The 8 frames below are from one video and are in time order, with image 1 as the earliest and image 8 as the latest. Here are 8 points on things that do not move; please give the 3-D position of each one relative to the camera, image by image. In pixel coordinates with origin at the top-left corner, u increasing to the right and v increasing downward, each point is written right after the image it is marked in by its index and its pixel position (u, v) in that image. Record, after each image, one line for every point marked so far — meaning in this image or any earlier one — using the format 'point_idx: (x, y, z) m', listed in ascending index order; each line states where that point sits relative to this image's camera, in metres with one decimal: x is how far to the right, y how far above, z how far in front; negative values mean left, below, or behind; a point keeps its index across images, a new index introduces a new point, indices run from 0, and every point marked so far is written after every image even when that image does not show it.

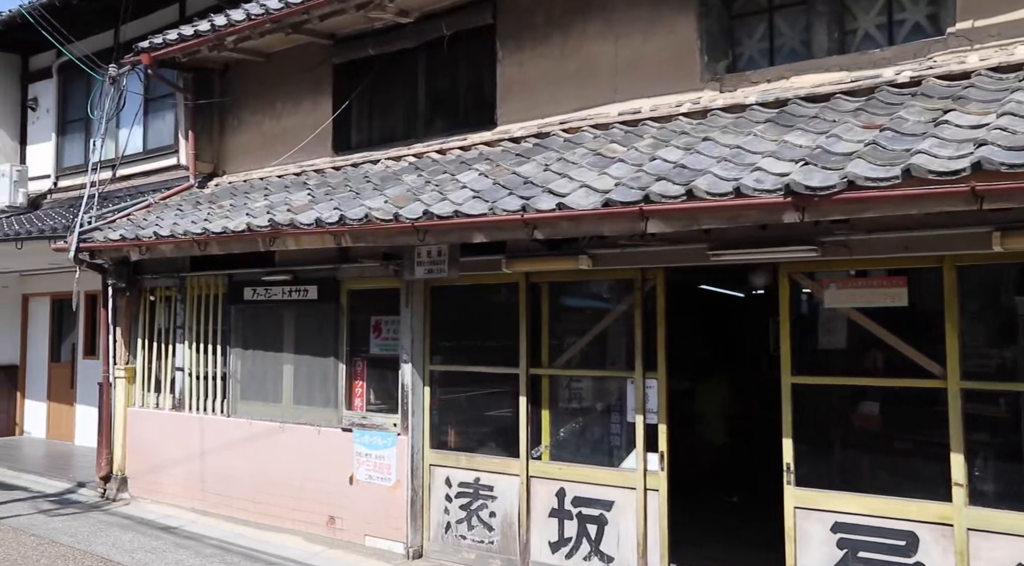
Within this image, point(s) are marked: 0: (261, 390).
0: (-2.4, -1.0, +8.3) m
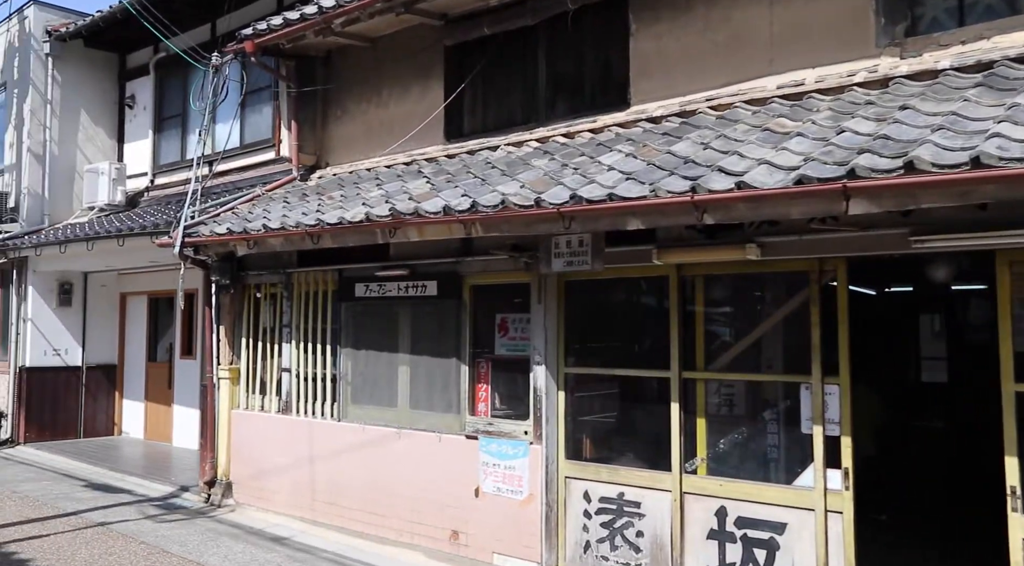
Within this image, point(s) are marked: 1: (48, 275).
0: (-1.2, -1.0, +7.8) m
1: (-7.1, +0.1, +13.3) m
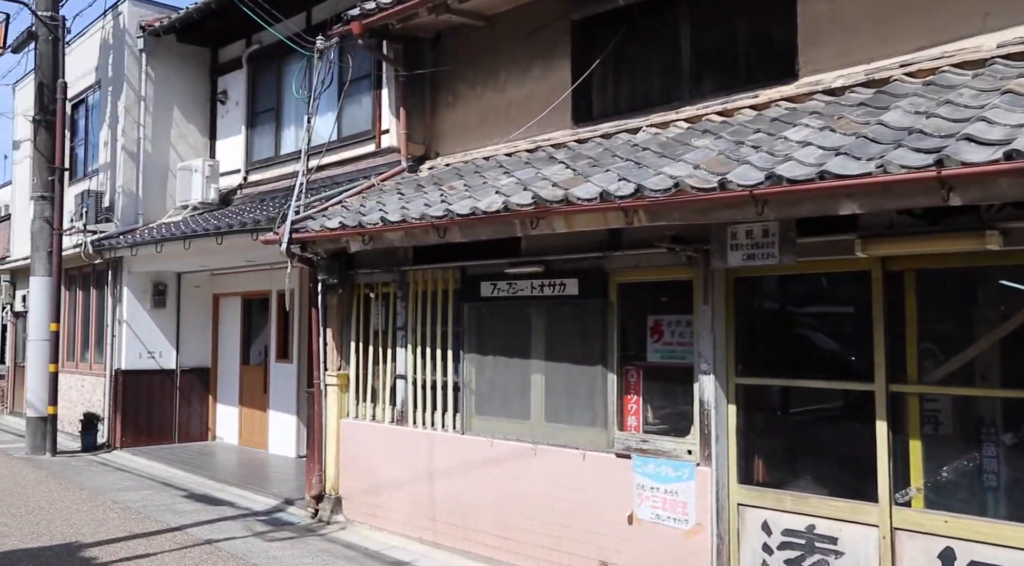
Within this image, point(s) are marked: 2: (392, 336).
0: (-0.1, -1.0, +7.0) m
1: (-5.5, +0.1, +13.0) m
2: (-1.1, -0.5, +8.0) m
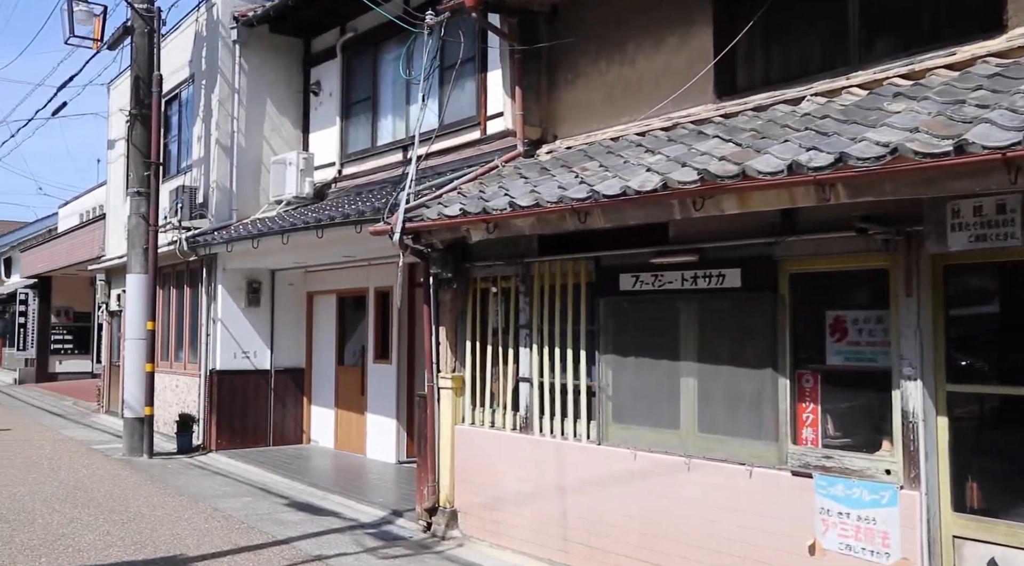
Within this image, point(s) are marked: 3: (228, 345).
0: (+1.0, -0.9, +6.2) m
1: (-4.0, +0.1, +12.6) m
2: (0.0, -0.4, +7.3) m
3: (-4.1, -0.9, +12.6) m
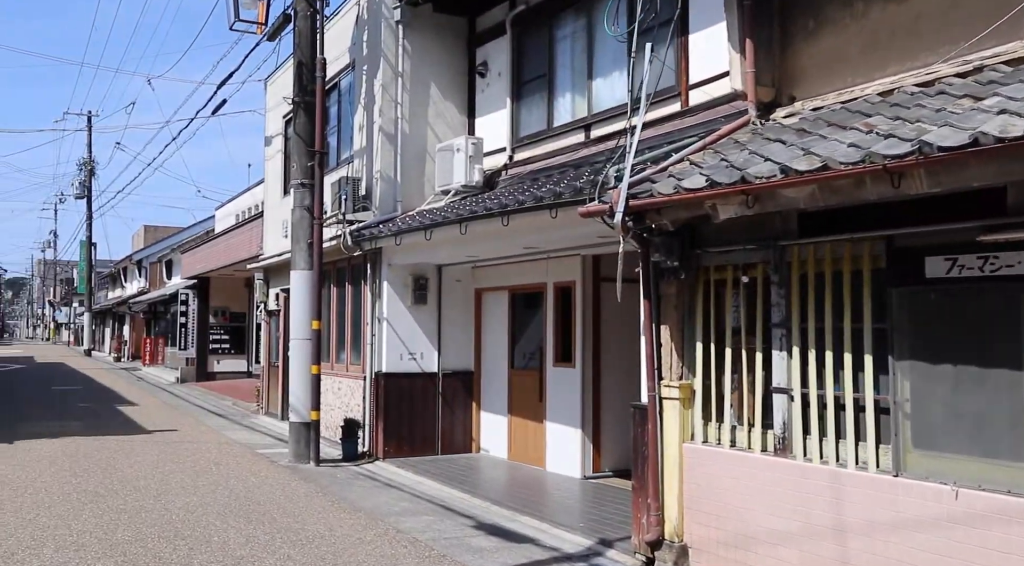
0: (+2.5, -0.8, +4.7) m
1: (-1.5, +0.2, +11.8) m
2: (+1.7, -0.4, +5.9) m
3: (-1.6, -0.8, +11.7) m
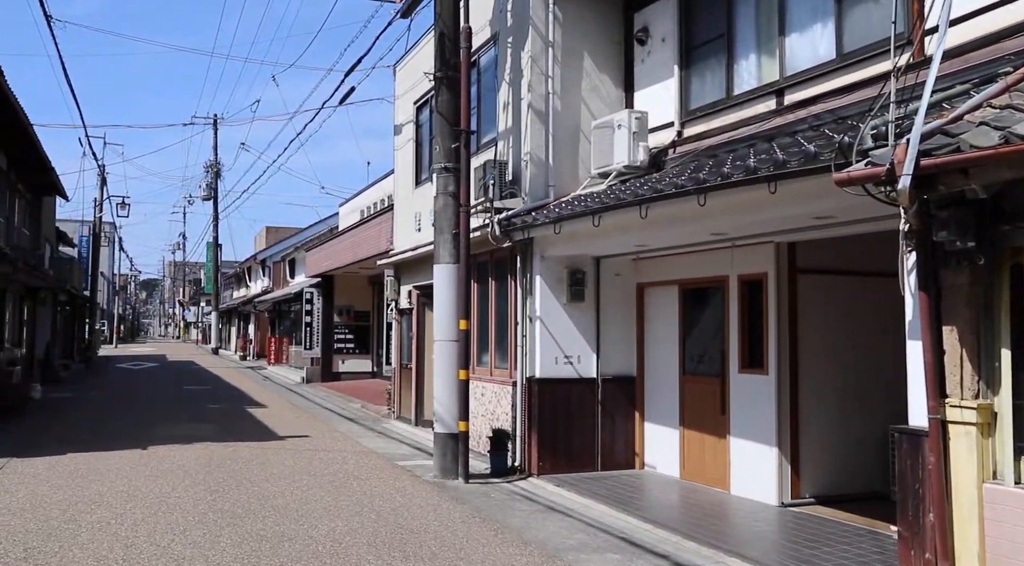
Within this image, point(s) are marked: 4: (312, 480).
0: (+3.6, -0.7, +3.0) m
1: (+0.5, +0.3, +10.5) m
2: (+3.0, -0.3, +4.3) m
3: (+0.4, -0.8, +10.5) m
4: (-2.2, -2.2, +9.8) m
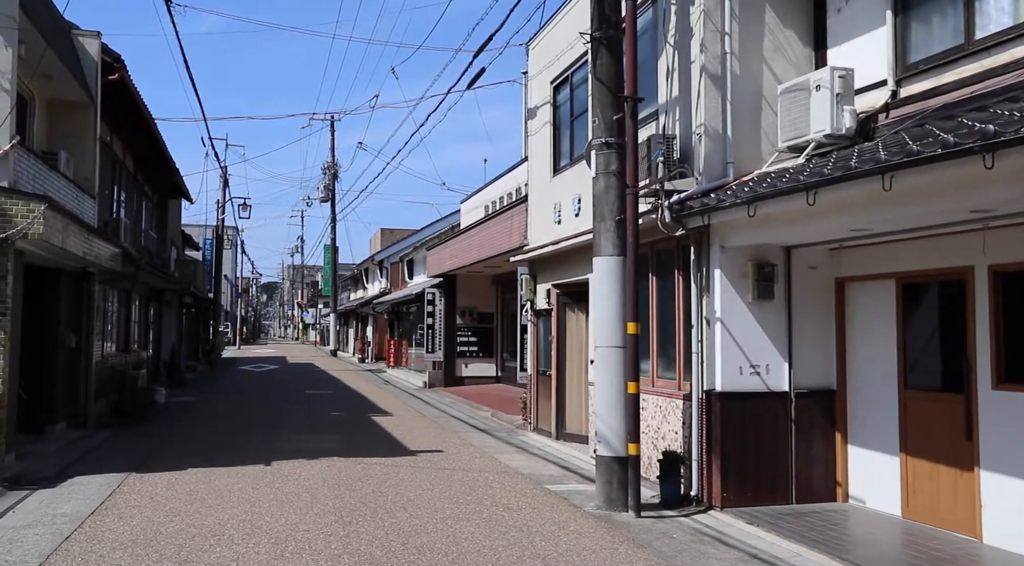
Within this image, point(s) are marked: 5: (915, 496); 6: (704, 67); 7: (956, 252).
0: (+4.4, -0.7, +0.9) m
1: (+2.3, +0.3, +8.8) m
2: (+4.0, -0.2, +2.3) m
3: (+2.2, -0.7, +8.7) m
4: (-0.5, -2.2, +8.4) m
5: (+3.7, -2.0, +8.1) m
6: (+2.0, +2.3, +9.3) m
7: (+3.9, +0.3, +7.6) m
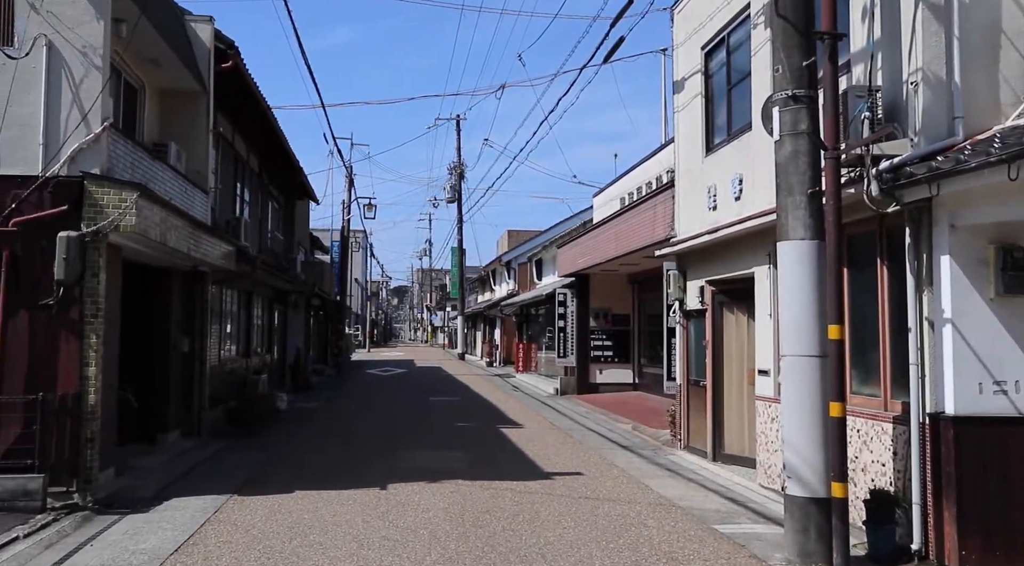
0: (+4.6, -0.6, -1.4) m
1: (+3.6, +0.4, +6.7) m
2: (+4.3, -0.1, 0.0) m
3: (+3.5, -0.6, +6.6) m
4: (+0.7, -2.1, +6.6) m
5: (+4.9, -1.9, +5.8) m
6: (+3.4, +2.4, +7.2) m
7: (+5.0, +0.4, +5.3) m
